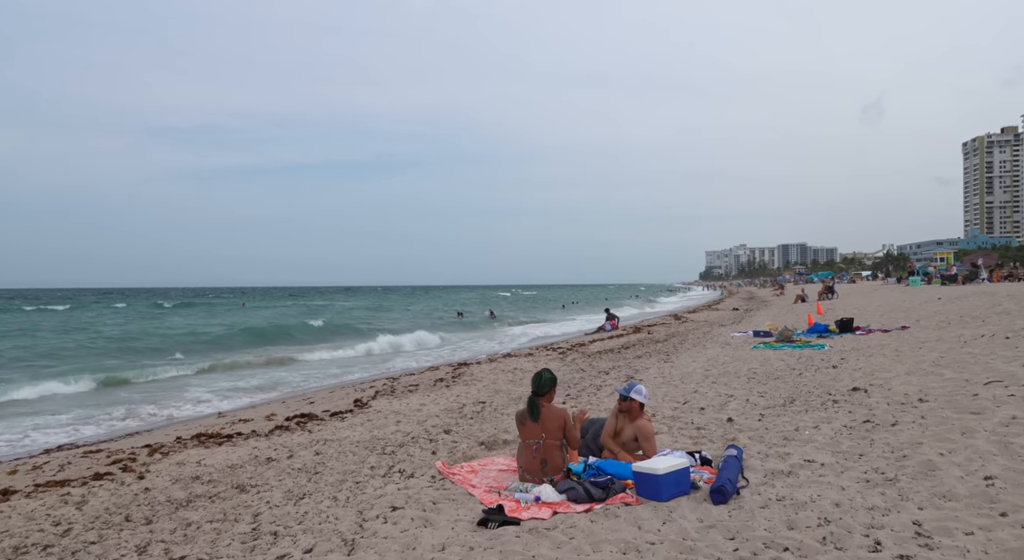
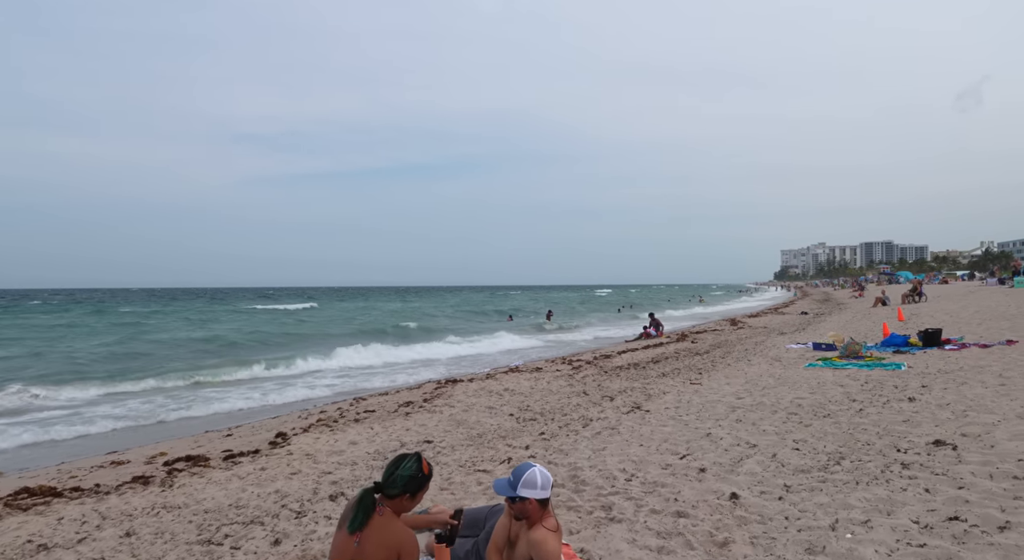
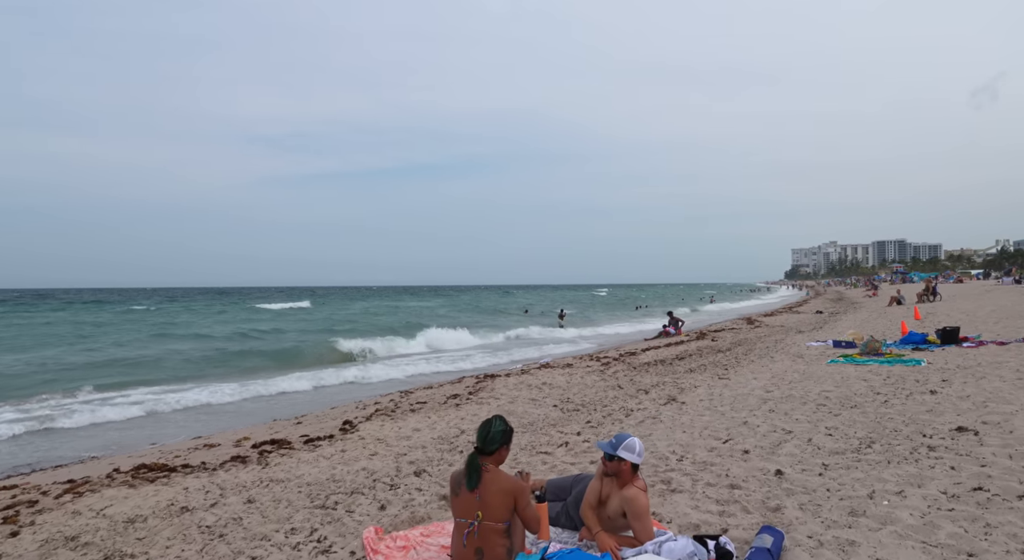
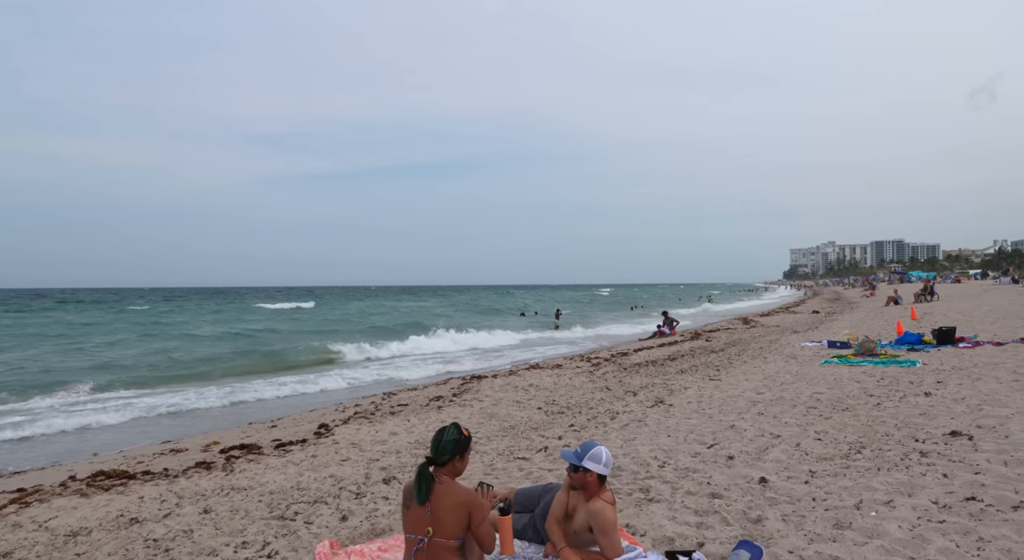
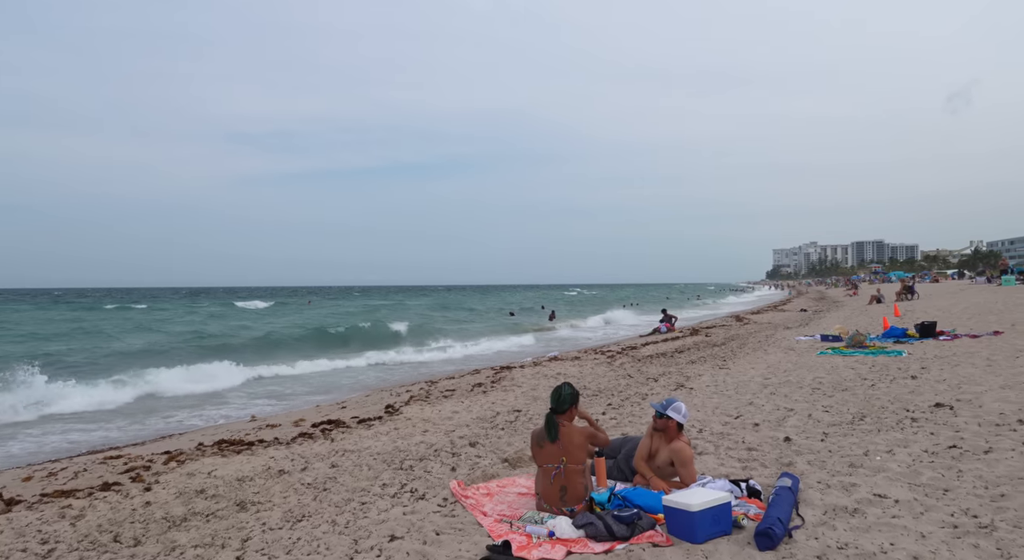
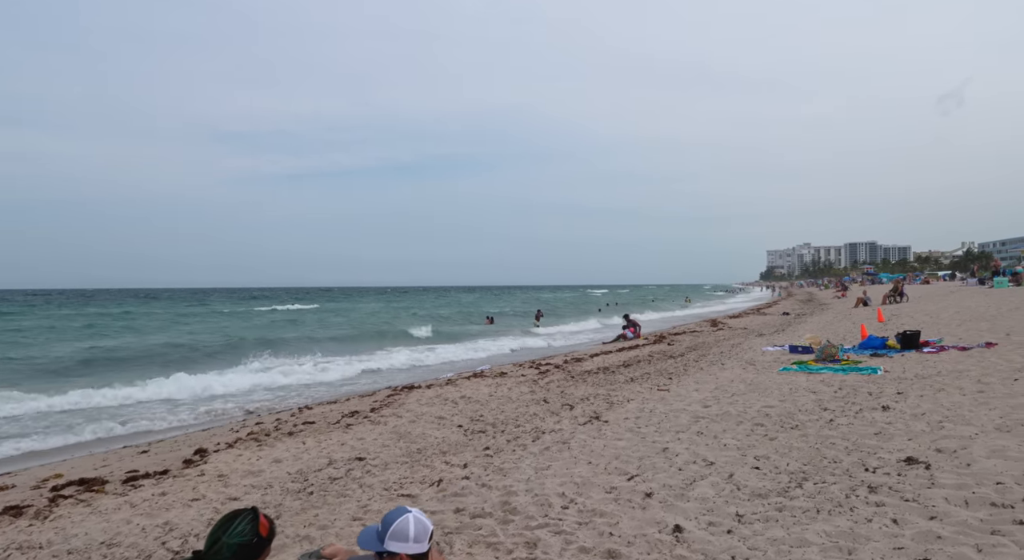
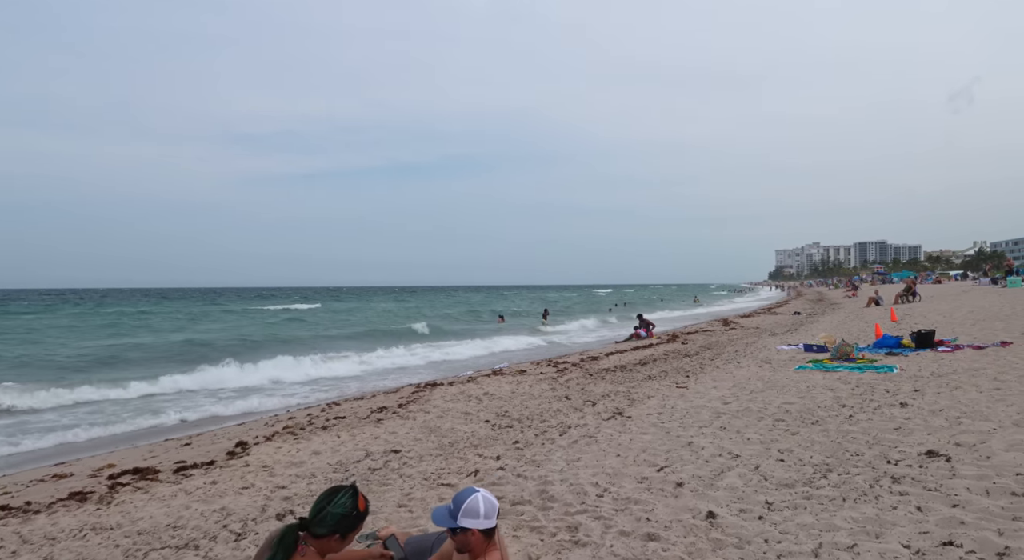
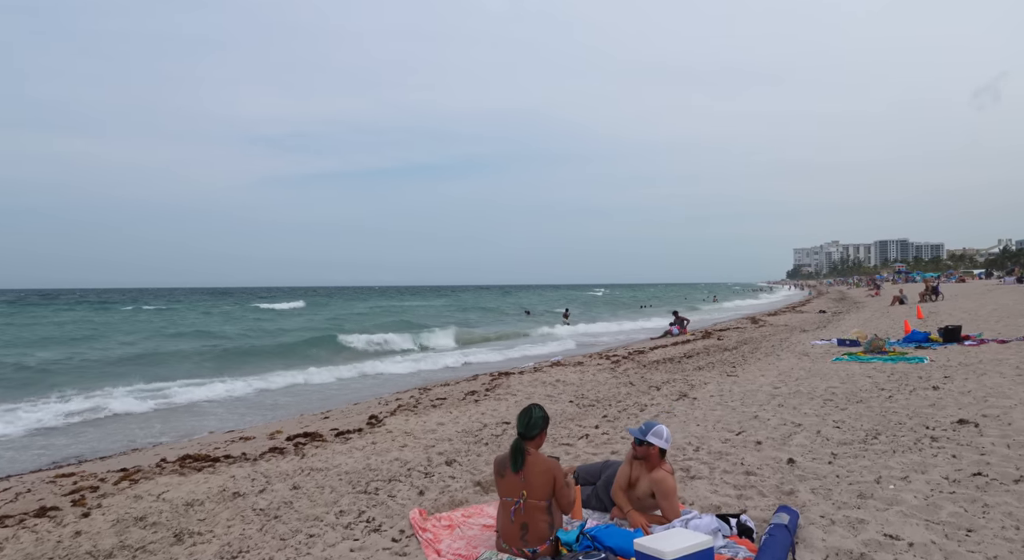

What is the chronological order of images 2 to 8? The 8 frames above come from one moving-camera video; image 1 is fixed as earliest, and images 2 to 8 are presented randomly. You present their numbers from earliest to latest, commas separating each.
5, 8, 3, 4, 2, 7, 6
